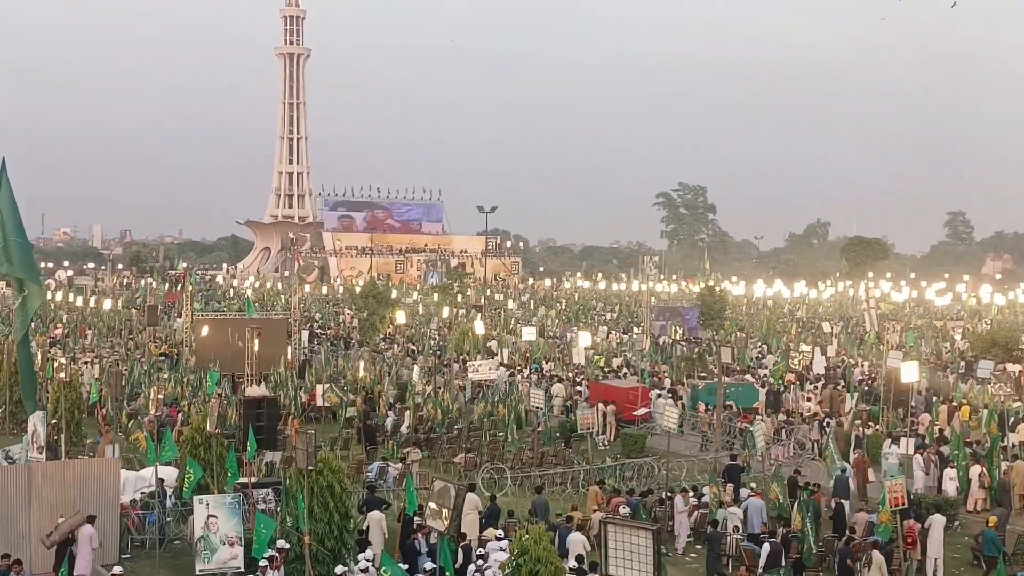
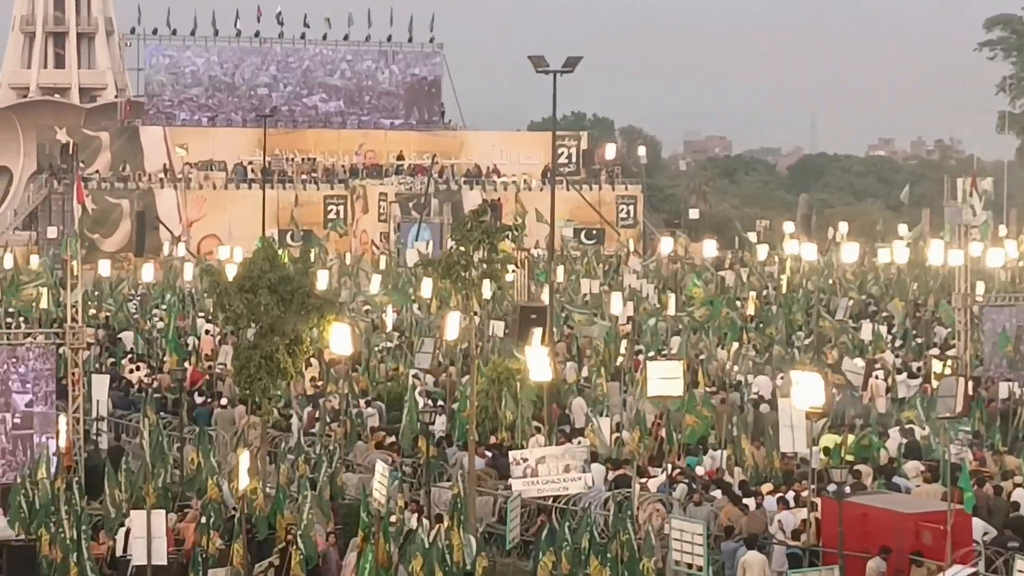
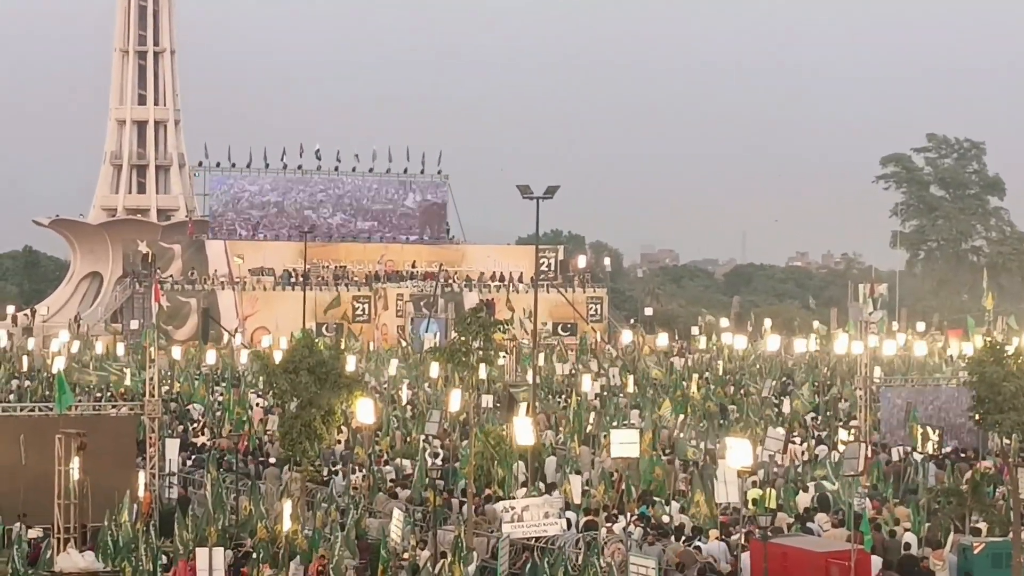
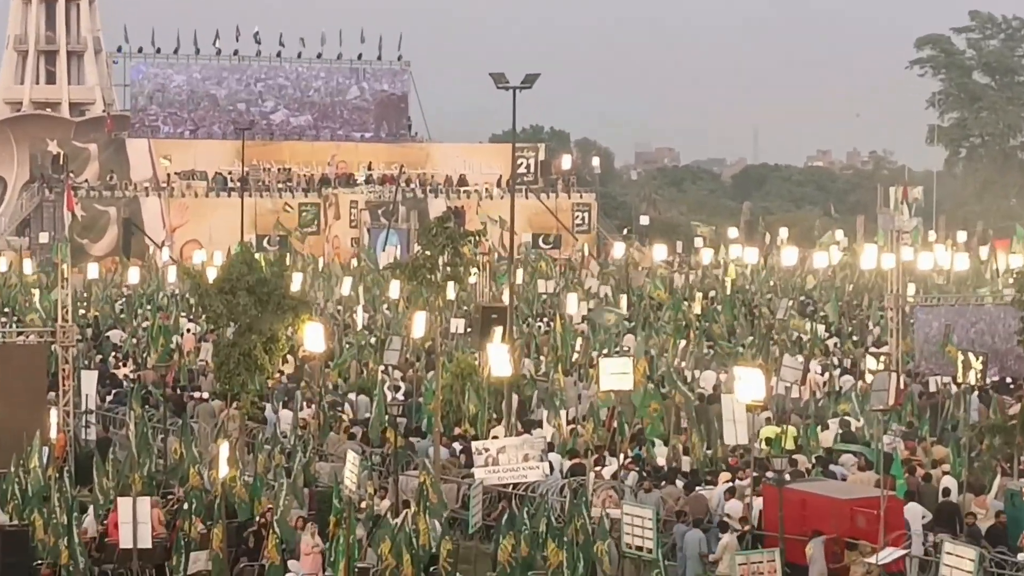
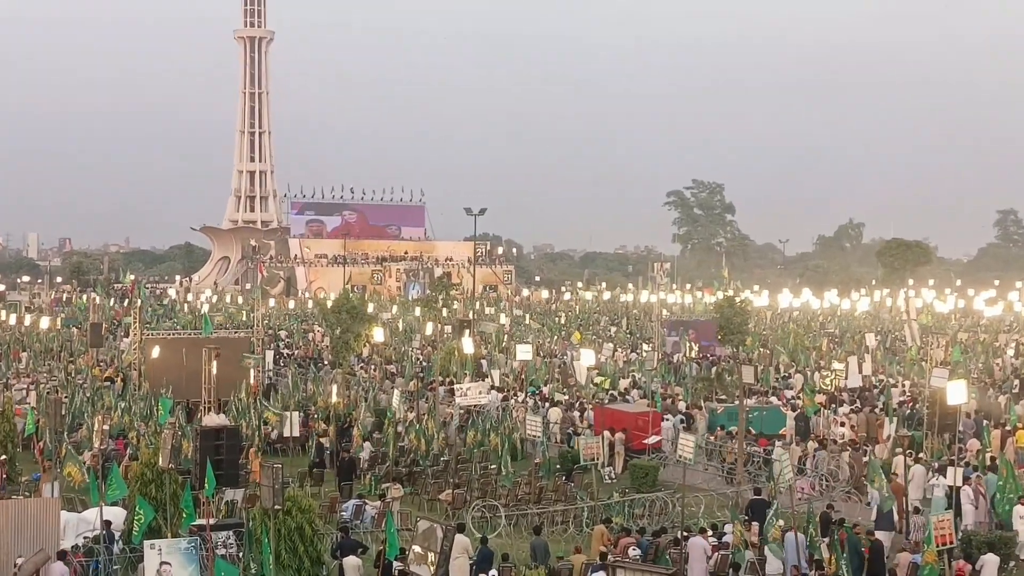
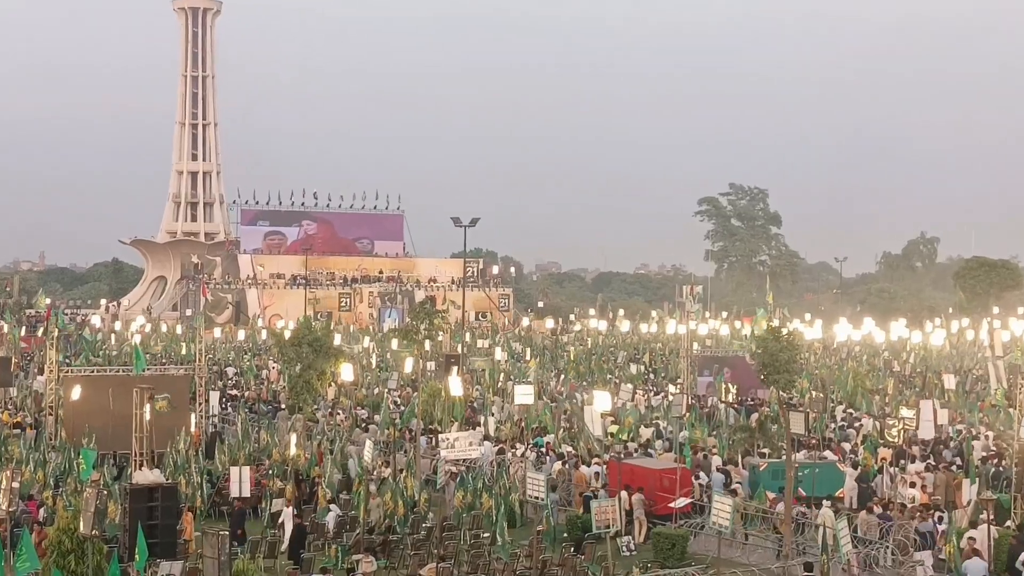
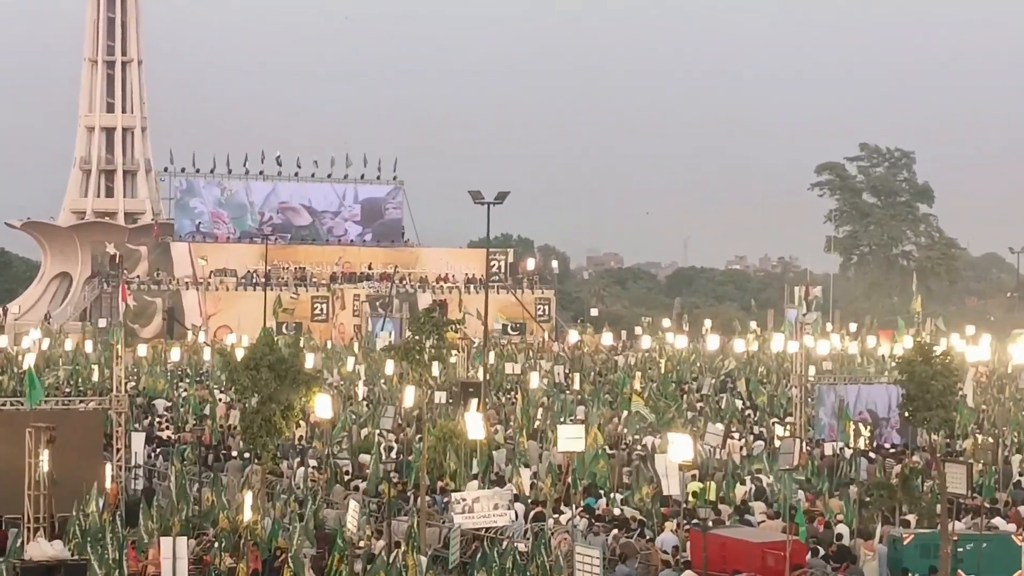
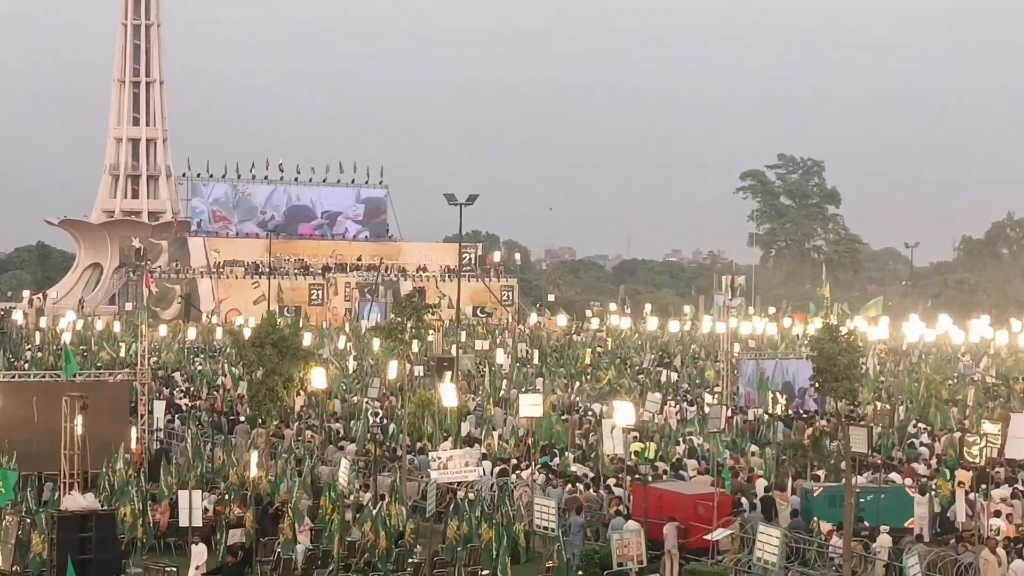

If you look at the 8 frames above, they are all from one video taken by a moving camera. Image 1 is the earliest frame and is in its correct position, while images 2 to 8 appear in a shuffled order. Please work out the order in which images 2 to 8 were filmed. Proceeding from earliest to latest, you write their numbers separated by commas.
5, 6, 8, 7, 3, 4, 2
